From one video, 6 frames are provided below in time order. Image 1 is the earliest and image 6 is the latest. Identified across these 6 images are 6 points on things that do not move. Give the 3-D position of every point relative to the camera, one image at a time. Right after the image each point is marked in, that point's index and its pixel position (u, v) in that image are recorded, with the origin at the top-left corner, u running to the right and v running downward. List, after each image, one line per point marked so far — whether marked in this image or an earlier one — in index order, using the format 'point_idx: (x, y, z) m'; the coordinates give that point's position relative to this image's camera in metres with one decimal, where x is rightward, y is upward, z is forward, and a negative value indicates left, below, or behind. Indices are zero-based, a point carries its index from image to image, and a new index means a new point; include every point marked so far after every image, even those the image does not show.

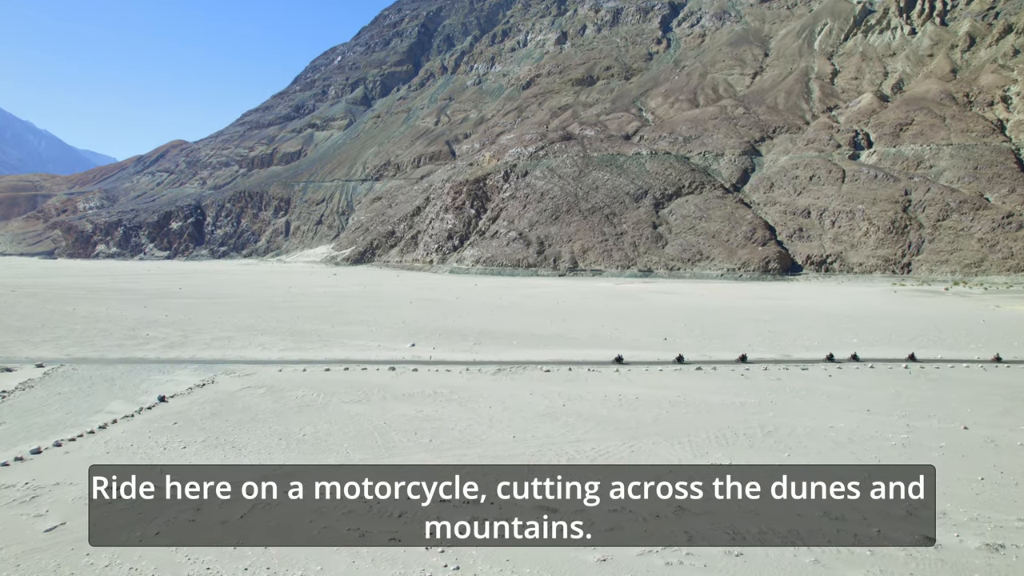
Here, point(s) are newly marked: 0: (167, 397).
0: (-9.4, -3.0, +17.9) m
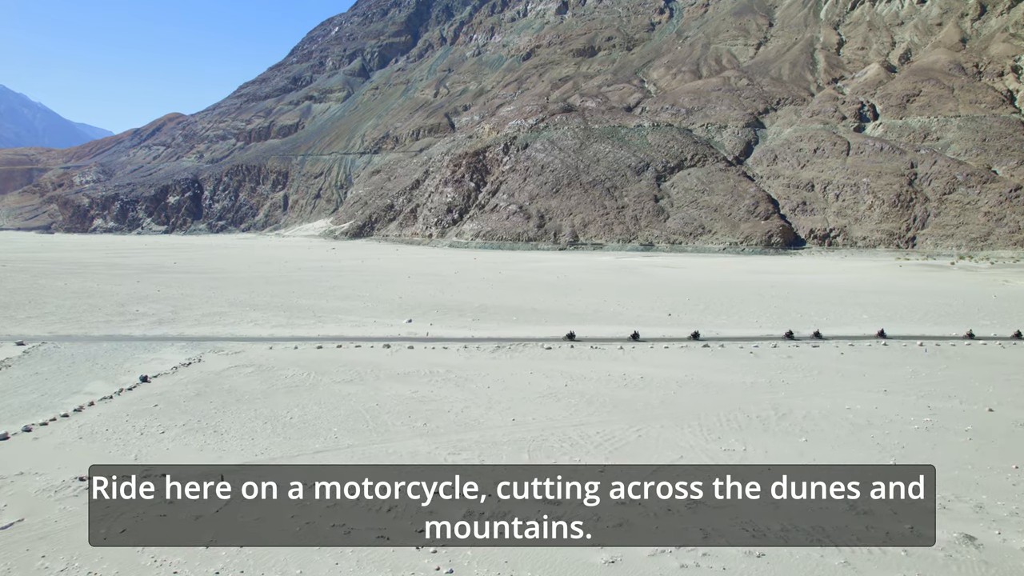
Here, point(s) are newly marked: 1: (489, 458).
0: (-9.4, -2.3, +17.1) m
1: (-0.4, -3.0, +11.7) m
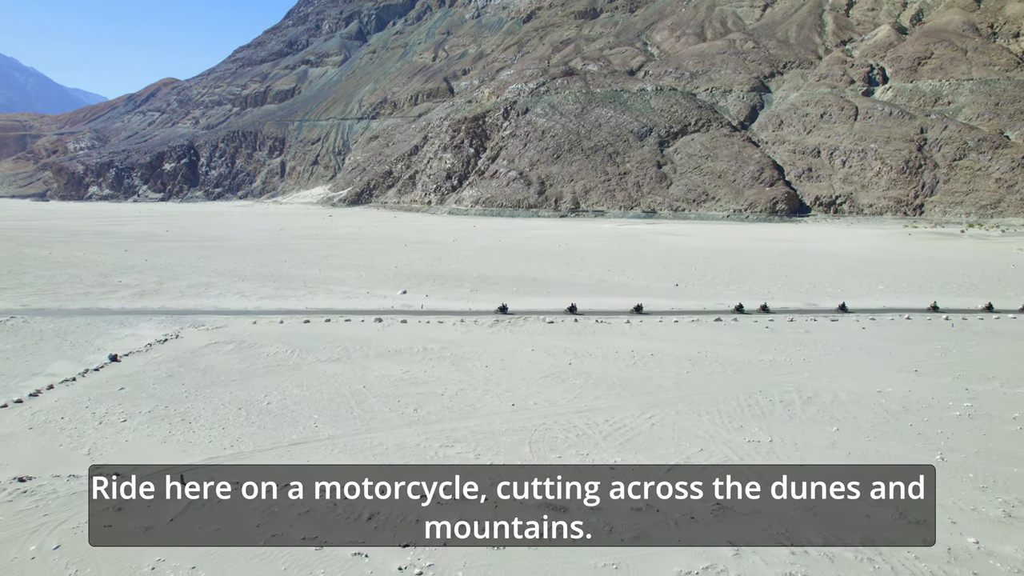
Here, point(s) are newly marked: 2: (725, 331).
0: (-9.5, -1.6, +15.8) m
1: (-0.4, -2.6, +10.5) m
2: (+6.3, -1.3, +19.3) m
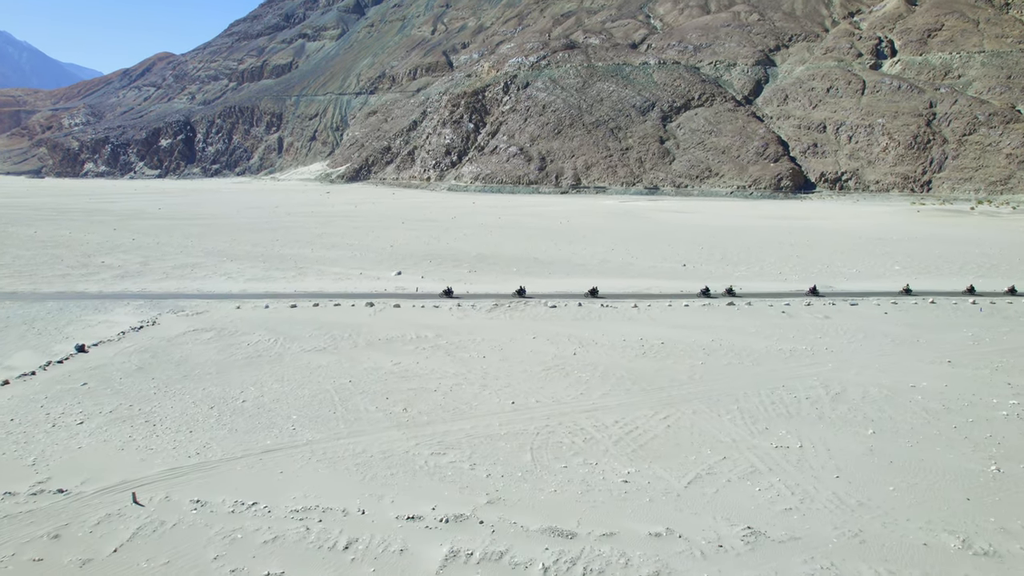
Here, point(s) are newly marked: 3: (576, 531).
0: (-9.5, -1.3, +14.6) m
1: (-0.4, -2.4, +9.3) m
2: (+6.3, -0.8, +18.1) m
3: (+0.8, -2.8, +7.8) m
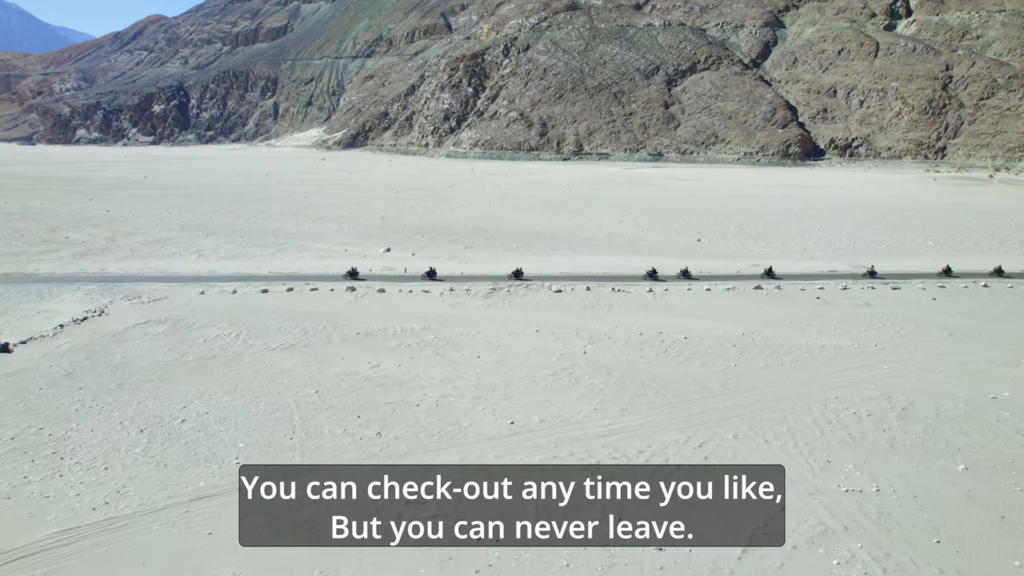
0: (-9.5, -1.0, +12.5) m
1: (-0.5, -2.5, +7.3) m
2: (+6.3, -0.4, +15.9) m
3: (+0.7, -2.9, +5.8) m
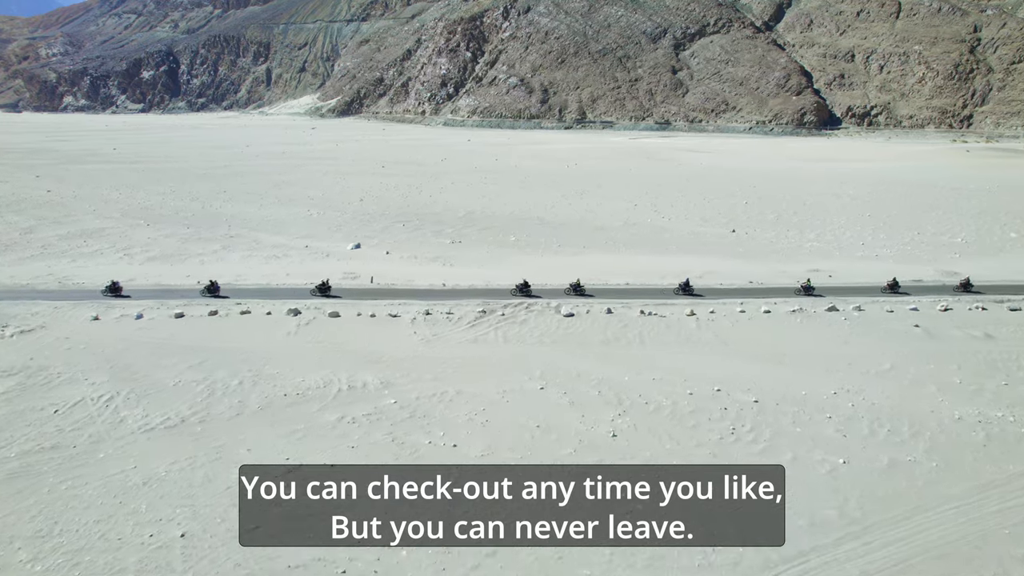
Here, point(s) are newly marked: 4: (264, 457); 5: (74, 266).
0: (-9.5, -1.7, +8.4) m
1: (-0.5, -3.4, +3.2) m
2: (+6.2, -0.9, +11.7) m
3: (+0.7, -3.9, +1.7) m
4: (-2.9, -2.0, +7.9) m
5: (-11.2, +0.5, +16.8) m
